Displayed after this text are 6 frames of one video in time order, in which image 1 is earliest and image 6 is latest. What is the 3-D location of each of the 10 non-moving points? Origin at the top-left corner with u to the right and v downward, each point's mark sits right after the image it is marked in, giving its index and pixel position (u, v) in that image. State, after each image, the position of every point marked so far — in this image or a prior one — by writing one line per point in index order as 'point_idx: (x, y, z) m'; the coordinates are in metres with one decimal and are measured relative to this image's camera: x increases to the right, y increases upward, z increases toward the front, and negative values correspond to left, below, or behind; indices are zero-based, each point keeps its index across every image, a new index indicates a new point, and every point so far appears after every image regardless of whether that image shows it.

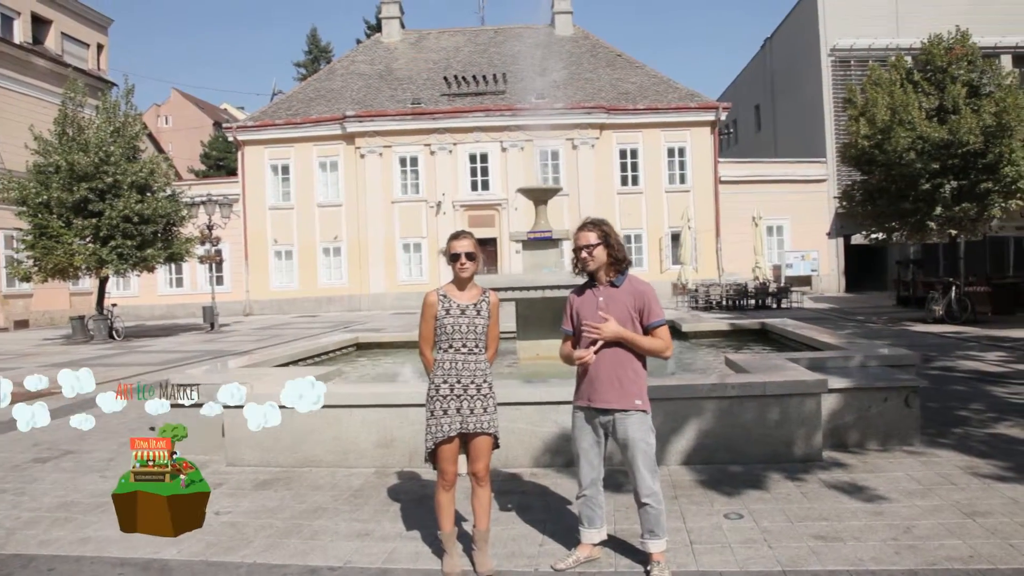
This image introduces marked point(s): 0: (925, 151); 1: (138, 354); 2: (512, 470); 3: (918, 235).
0: (+9.0, +3.0, +15.8) m
1: (-8.9, -1.6, +17.4) m
2: (0.0, -1.5, +5.8) m
3: (+9.3, +1.2, +16.8) m
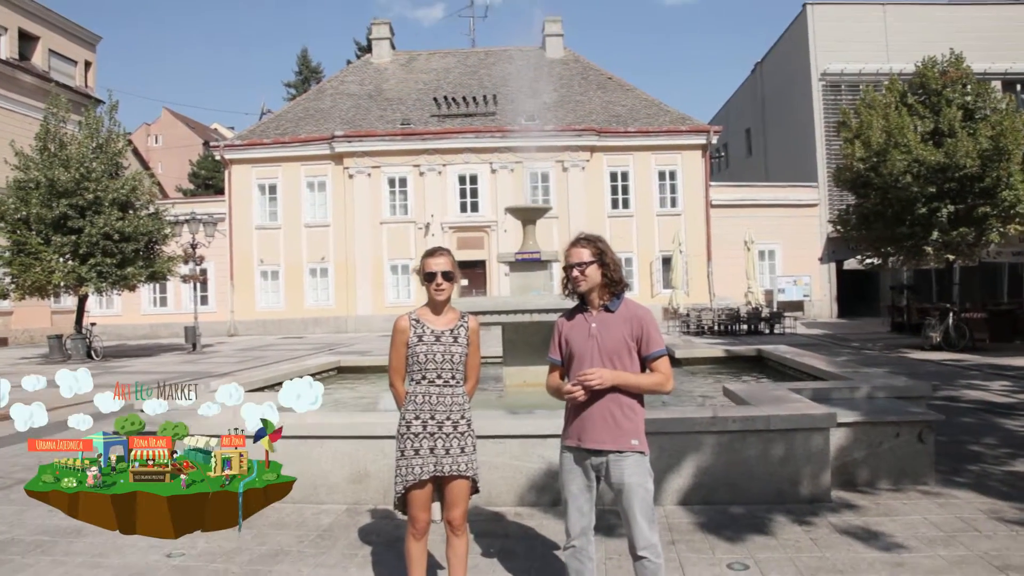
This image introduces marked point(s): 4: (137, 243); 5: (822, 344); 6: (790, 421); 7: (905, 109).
0: (+8.7, +2.4, +15.6) m
1: (-9.2, -2.0, +16.8) m
2: (-0.1, -1.6, +5.3) m
3: (+9.1, +0.6, +16.5) m
4: (-10.2, +1.2, +19.8) m
5: (+8.5, -1.5, +19.9) m
6: (+2.0, -1.0, +5.2) m
7: (+9.1, +4.1, +16.8) m
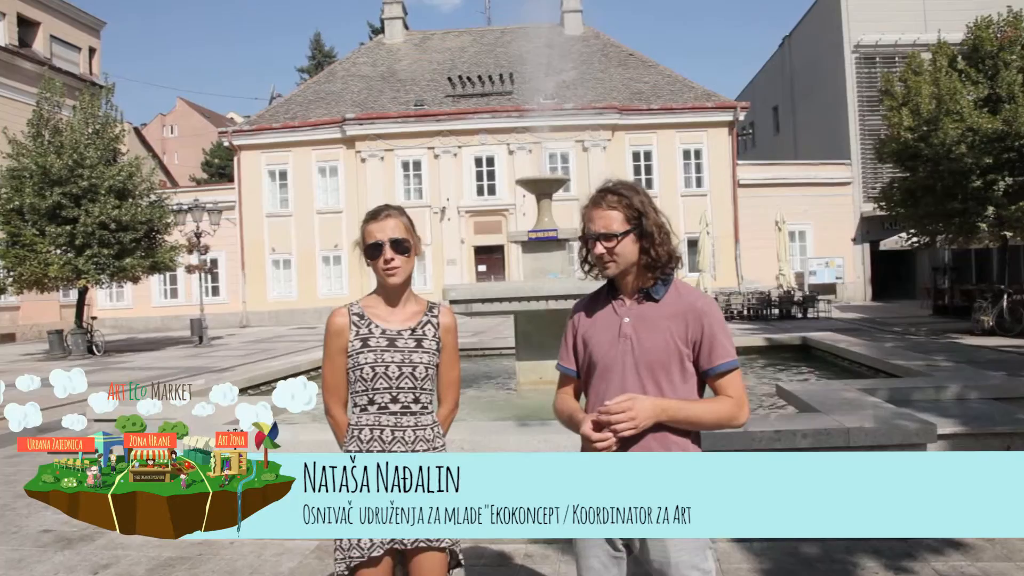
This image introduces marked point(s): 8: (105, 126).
0: (+9.0, +2.8, +14.2) m
1: (-8.8, -1.8, +16.0) m
2: (-0.1, -1.5, +4.3) m
3: (+9.4, +1.1, +15.1) m
4: (-9.8, +1.5, +18.9) m
5: (+9.0, -1.0, +18.6) m
6: (+2.0, -0.8, +4.1) m
7: (+9.4, +4.5, +15.4) m
8: (-10.9, +4.4, +19.5) m
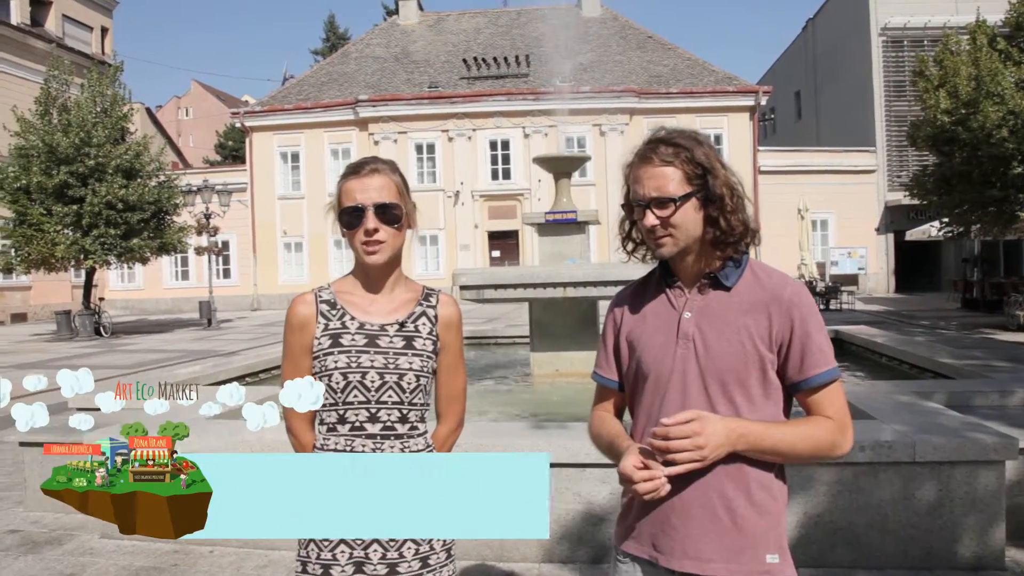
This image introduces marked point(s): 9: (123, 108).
0: (+9.3, +3.0, +13.4) m
1: (-8.5, -1.4, +15.6) m
2: (0.0, -1.4, +3.8) m
3: (+9.7, +1.2, +14.4) m
4: (-9.4, +1.9, +18.6) m
5: (+9.3, -0.8, +17.9) m
6: (+2.1, -0.8, +3.5) m
7: (+9.7, +4.7, +14.6) m
8: (-10.5, +4.8, +19.1) m
9: (-10.4, +4.8, +19.5) m
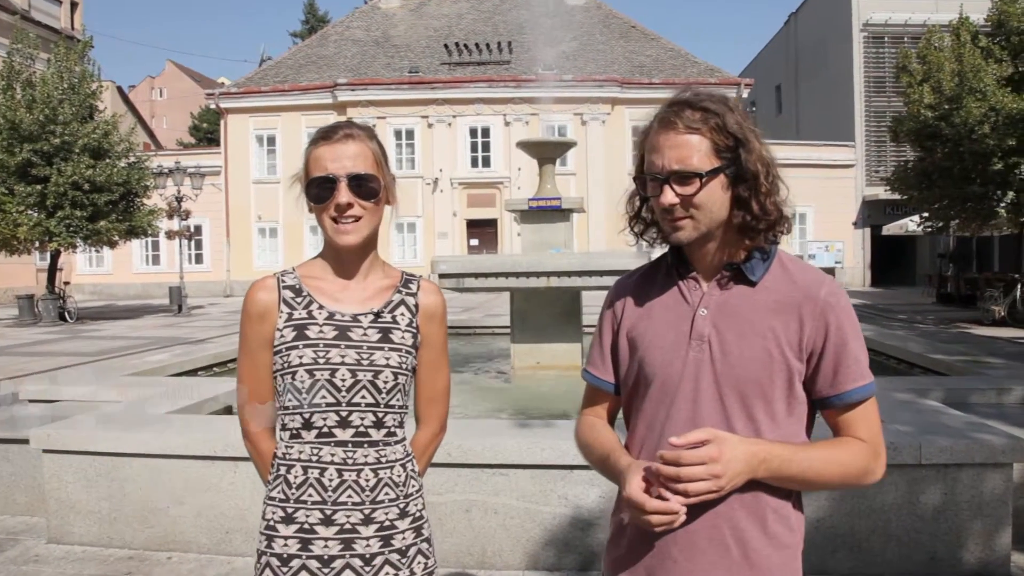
0: (+9.0, +3.0, +13.4) m
1: (-9.0, -1.1, +15.1) m
2: (-0.1, -1.4, +3.6) m
3: (+9.4, +1.3, +14.4) m
4: (-9.9, +2.3, +18.0) m
5: (+8.8, -0.7, +18.0) m
6: (+2.0, -0.8, +3.4) m
7: (+9.4, +4.8, +14.6) m
8: (-11.0, +5.3, +18.4) m
9: (-10.9, +5.2, +18.8) m
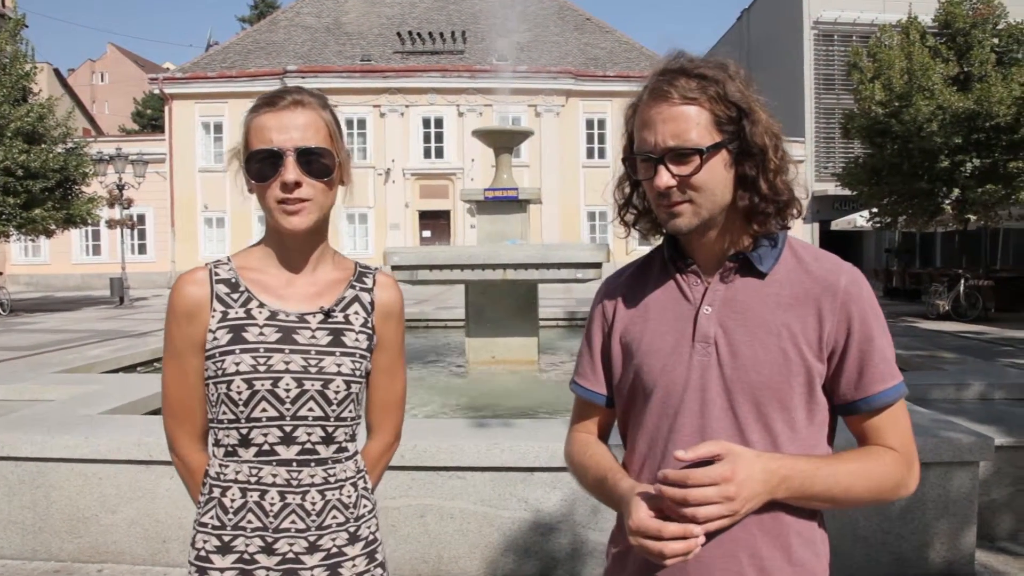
0: (+8.2, +3.1, +13.8) m
1: (-9.8, -0.9, +14.4) m
2: (-0.3, -1.4, +3.4) m
3: (+8.5, +1.4, +14.8) m
4: (-11.0, +2.5, +17.1) m
5: (+7.7, -0.5, +18.3) m
6: (+1.8, -0.7, +3.3) m
7: (+8.5, +4.9, +14.9) m
8: (-12.0, +5.5, +17.5) m
9: (-12.0, +5.4, +17.9) m
